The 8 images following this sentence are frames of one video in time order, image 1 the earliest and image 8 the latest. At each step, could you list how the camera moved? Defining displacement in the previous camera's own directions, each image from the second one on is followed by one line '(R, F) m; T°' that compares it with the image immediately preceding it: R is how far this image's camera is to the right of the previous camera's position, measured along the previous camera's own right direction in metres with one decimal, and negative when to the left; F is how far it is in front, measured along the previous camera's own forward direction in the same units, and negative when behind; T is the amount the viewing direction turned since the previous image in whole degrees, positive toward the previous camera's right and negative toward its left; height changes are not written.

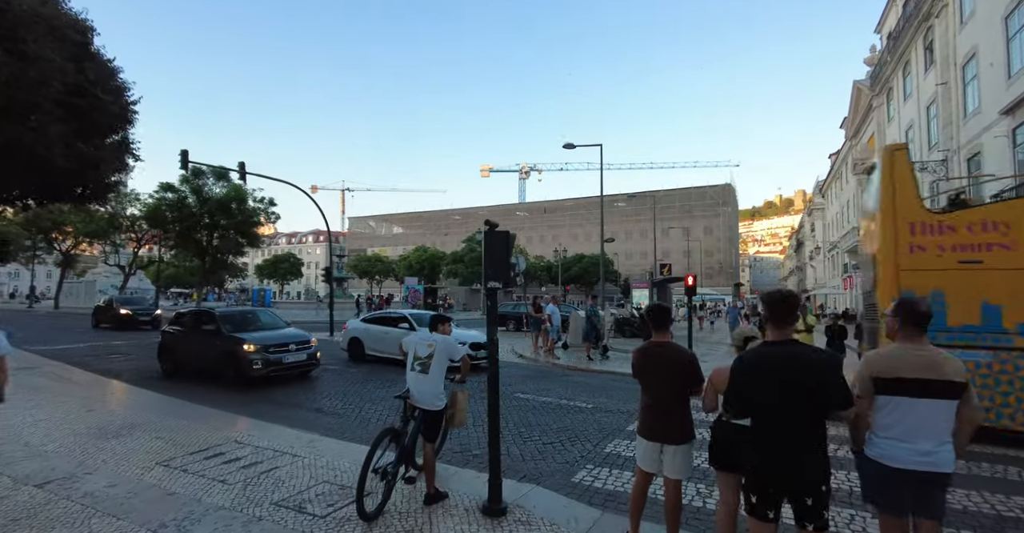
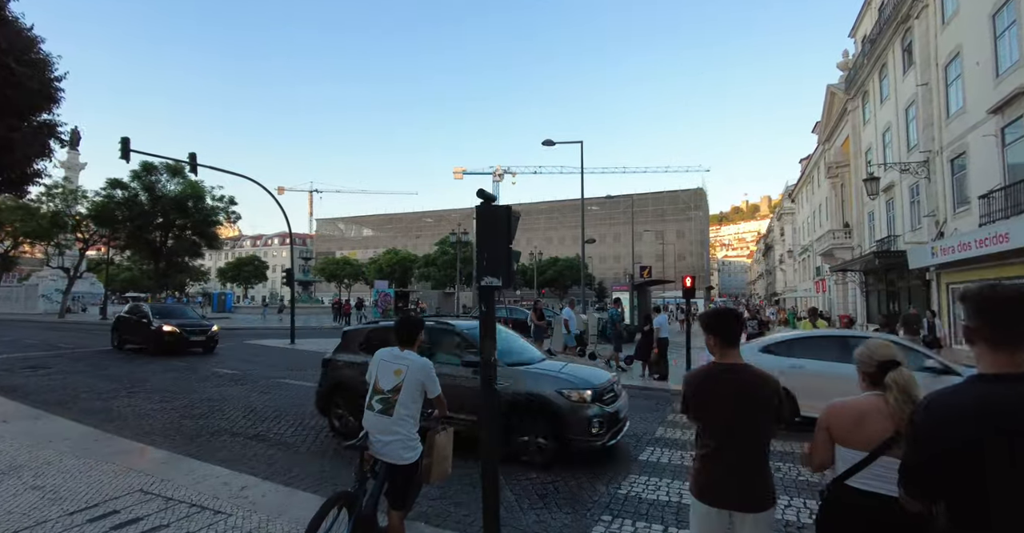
(-0.2, +1.2) m; +3°
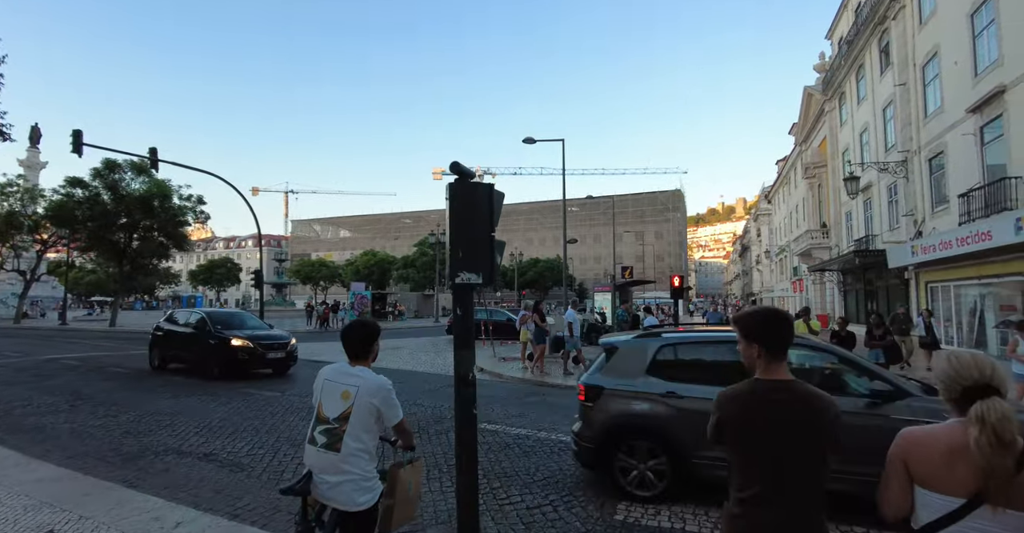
(0.0, +0.6) m; +2°
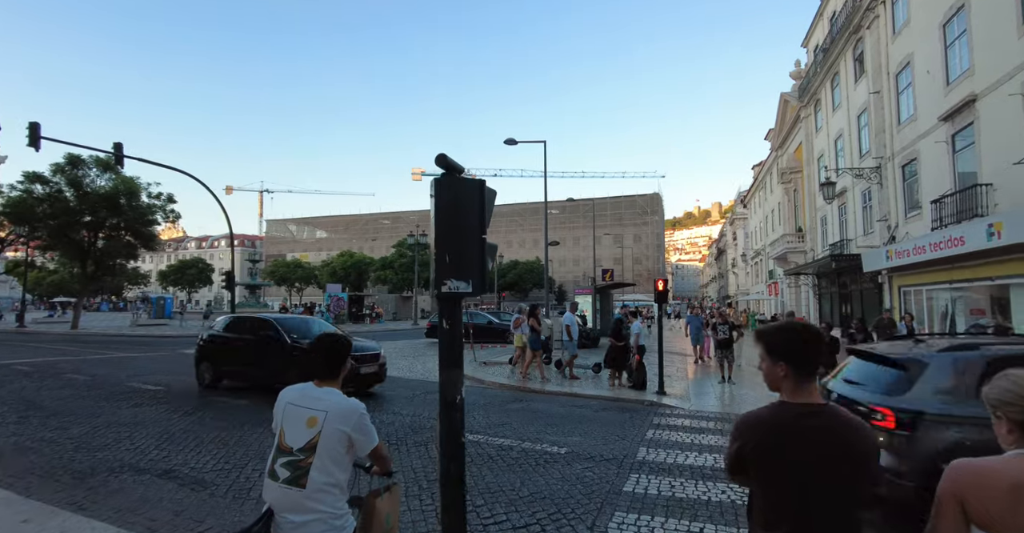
(-0.1, +0.3) m; +2°
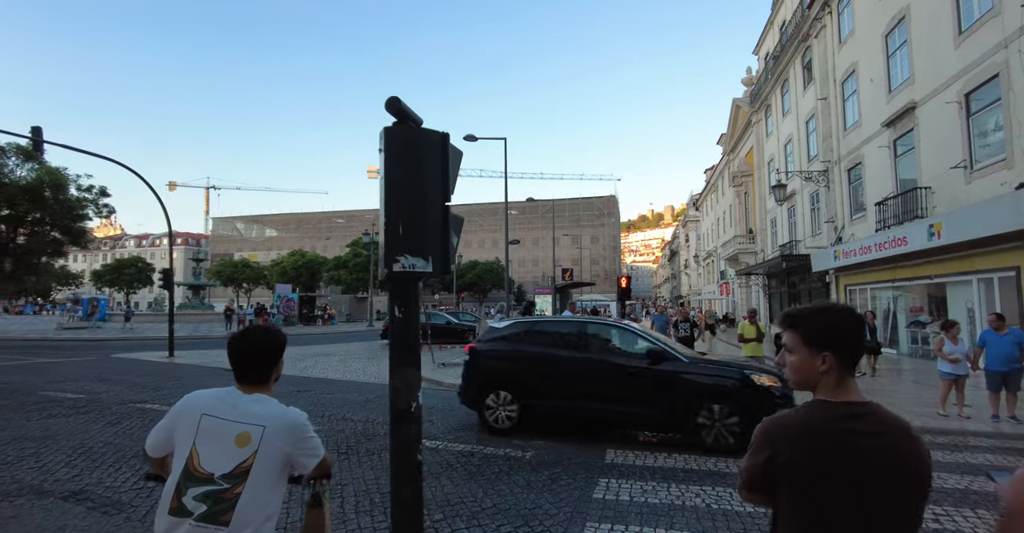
(0.0, +0.4) m; +5°
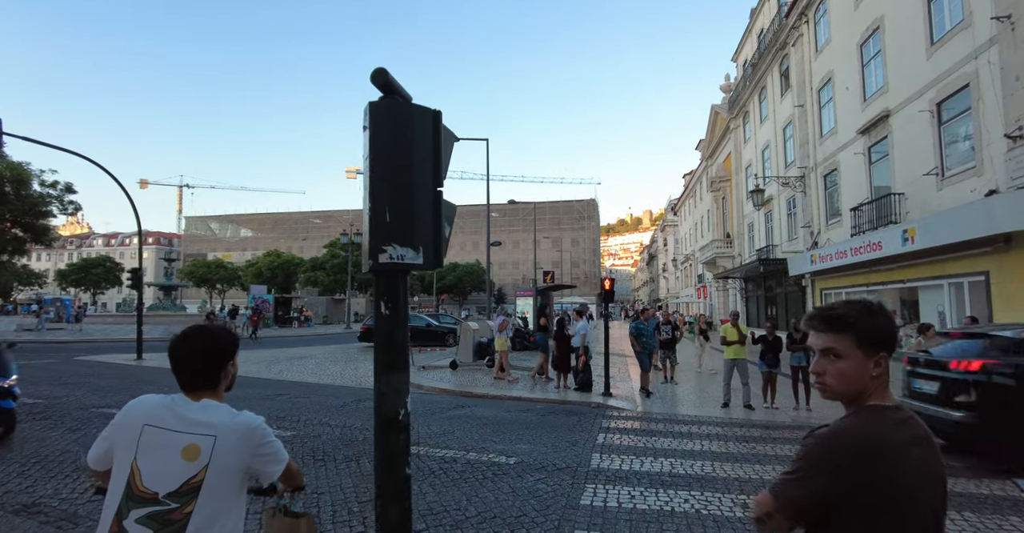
(-0.1, +0.2) m; +2°
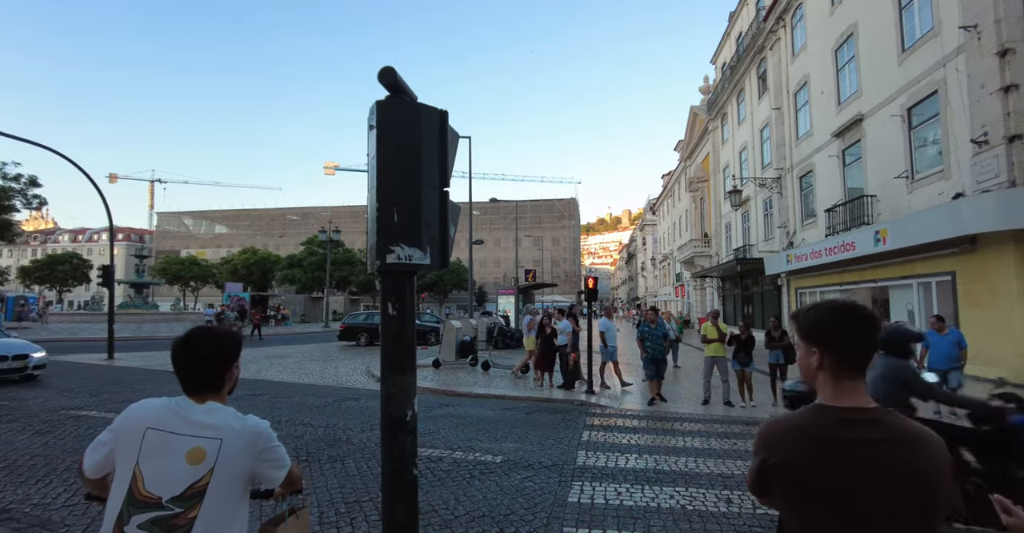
(-0.1, 0.0) m; +2°
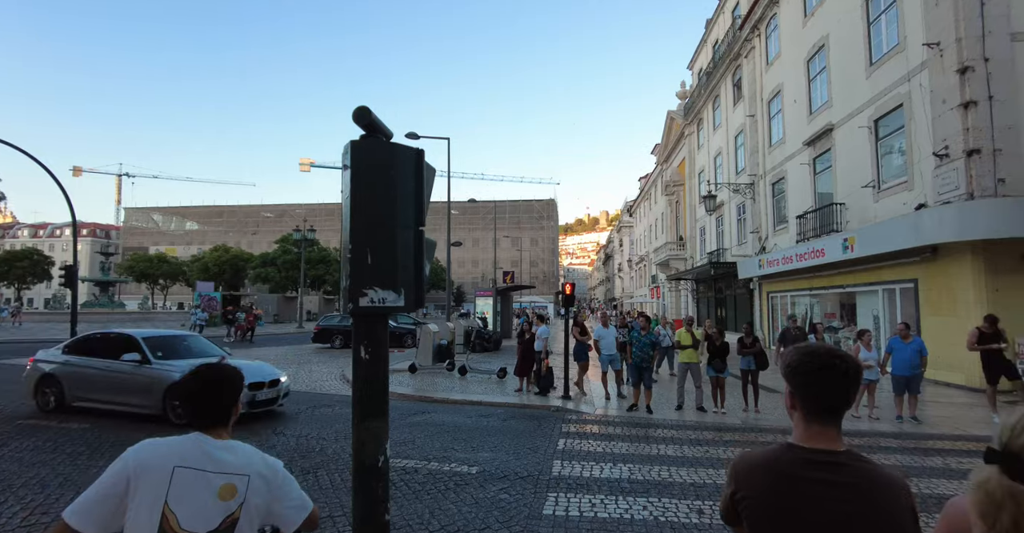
(0.0, 0.0) m; +2°
